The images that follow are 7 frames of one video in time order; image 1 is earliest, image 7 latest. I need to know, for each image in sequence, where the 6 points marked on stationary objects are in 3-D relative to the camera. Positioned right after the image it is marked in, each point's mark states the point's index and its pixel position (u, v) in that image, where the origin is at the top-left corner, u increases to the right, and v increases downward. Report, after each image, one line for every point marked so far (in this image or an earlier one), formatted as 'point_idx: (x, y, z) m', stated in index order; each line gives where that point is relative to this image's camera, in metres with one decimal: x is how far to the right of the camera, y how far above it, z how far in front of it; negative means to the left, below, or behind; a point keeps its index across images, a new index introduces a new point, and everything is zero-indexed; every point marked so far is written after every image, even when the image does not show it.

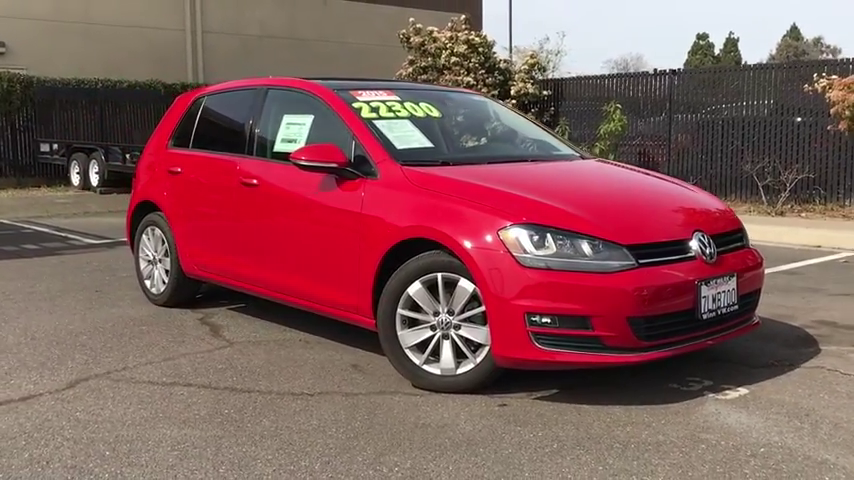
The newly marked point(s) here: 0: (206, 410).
0: (-1.0, -0.8, +4.1) m
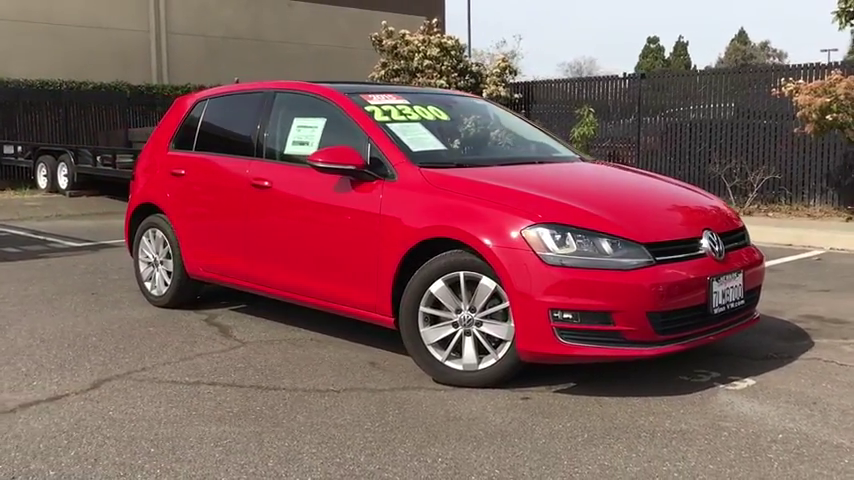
0: (-0.9, -0.8, +4.2) m
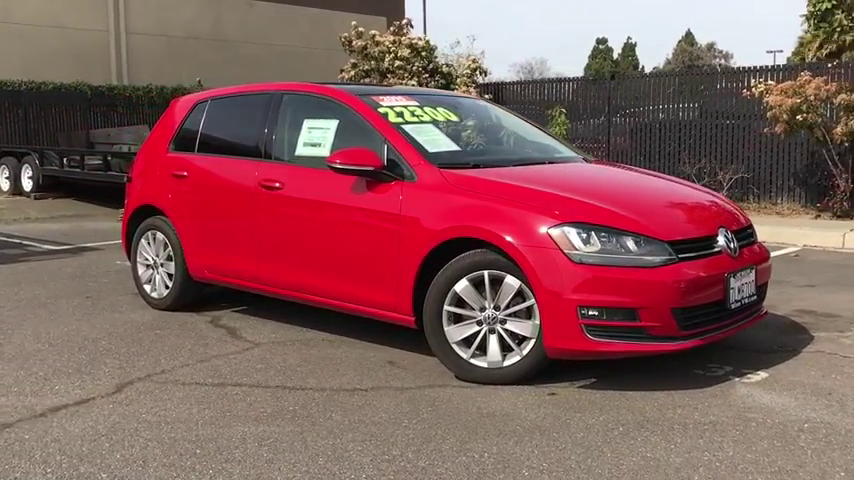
0: (-0.7, -0.8, +4.2) m
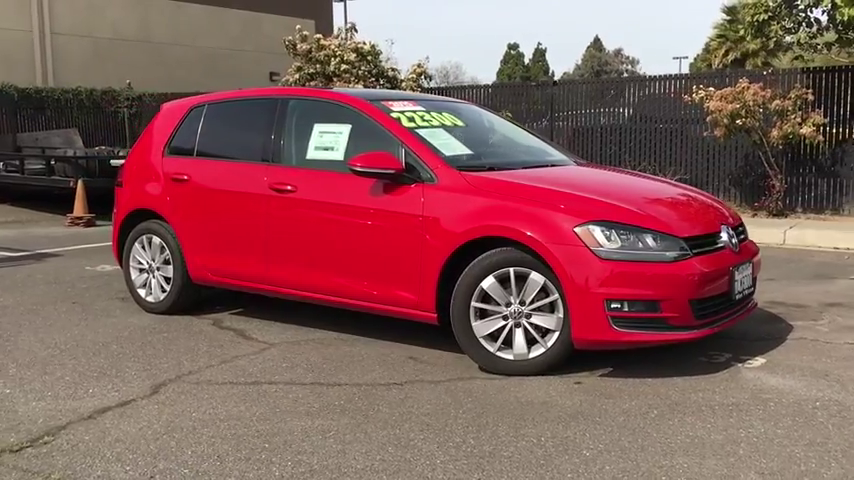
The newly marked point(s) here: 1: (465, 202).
0: (-0.5, -0.8, +4.4) m
1: (+0.2, +0.2, +5.0) m
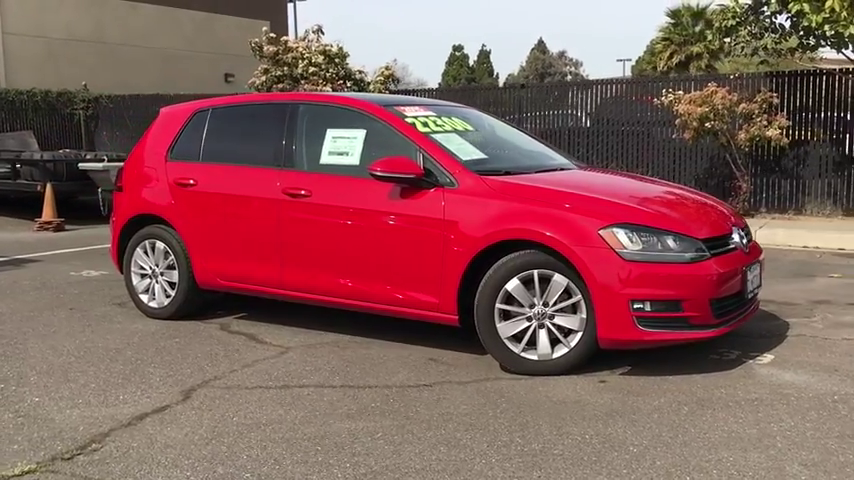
0: (-0.4, -0.8, +4.4) m
1: (+0.3, +0.2, +5.1) m
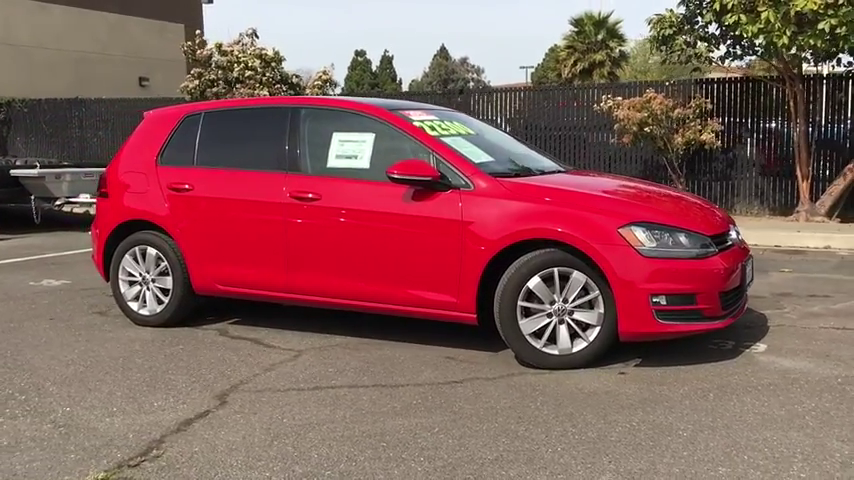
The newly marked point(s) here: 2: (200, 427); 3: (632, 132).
0: (-0.2, -0.8, +4.5) m
1: (+0.4, +0.2, +5.3) m
2: (-1.1, -0.9, +4.2) m
3: (+2.9, +1.5, +12.8) m
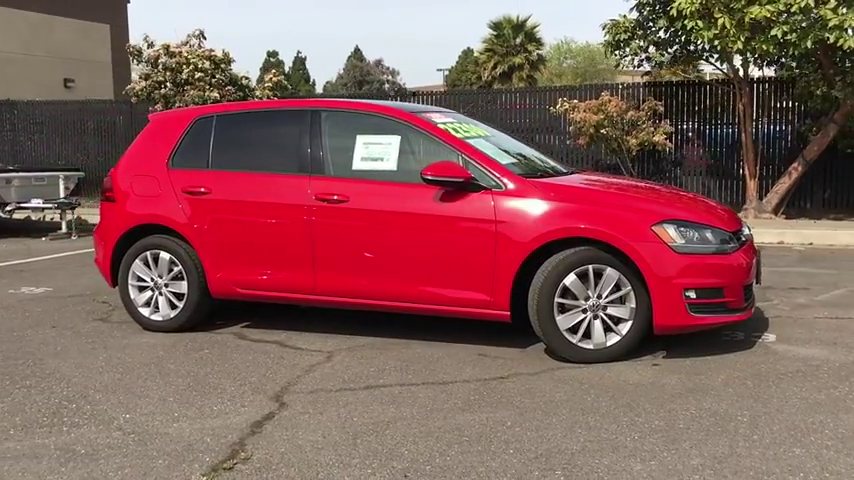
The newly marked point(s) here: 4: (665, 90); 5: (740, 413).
0: (+0.1, -0.8, +4.6) m
1: (+0.7, +0.2, +5.4) m
2: (-0.7, -0.9, +4.2) m
3: (+2.4, +1.6, +13.2) m
4: (+3.6, +2.3, +13.7) m
5: (+1.5, -0.8, +4.3) m
